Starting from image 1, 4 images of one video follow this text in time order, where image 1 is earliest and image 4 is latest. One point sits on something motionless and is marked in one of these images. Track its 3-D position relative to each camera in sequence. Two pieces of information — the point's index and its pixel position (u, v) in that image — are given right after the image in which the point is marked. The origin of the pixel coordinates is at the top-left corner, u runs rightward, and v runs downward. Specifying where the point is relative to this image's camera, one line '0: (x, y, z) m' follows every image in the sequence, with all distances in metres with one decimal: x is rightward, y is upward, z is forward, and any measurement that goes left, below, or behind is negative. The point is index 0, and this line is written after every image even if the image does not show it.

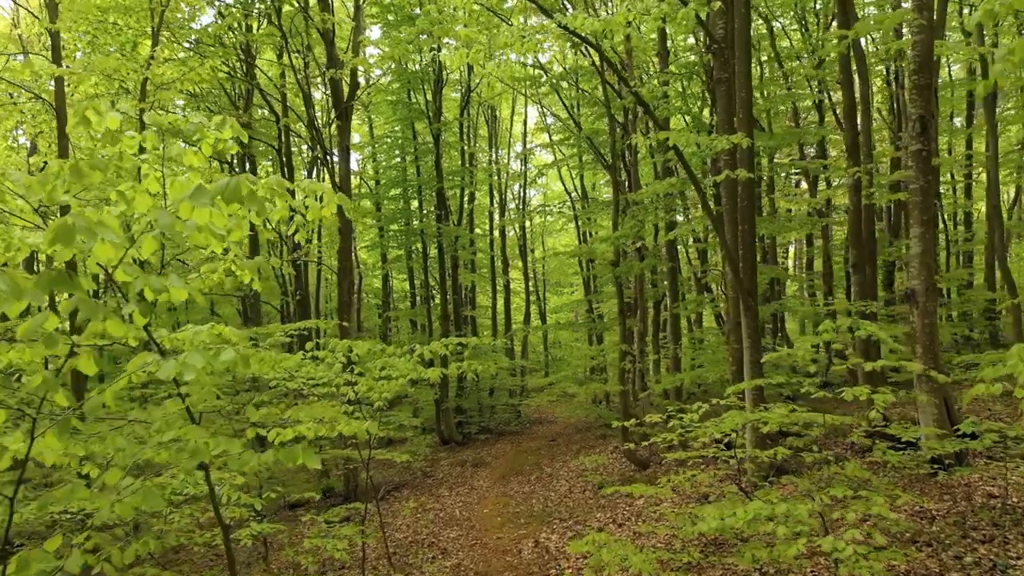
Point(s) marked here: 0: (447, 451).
0: (-1.9, -4.8, +16.8) m
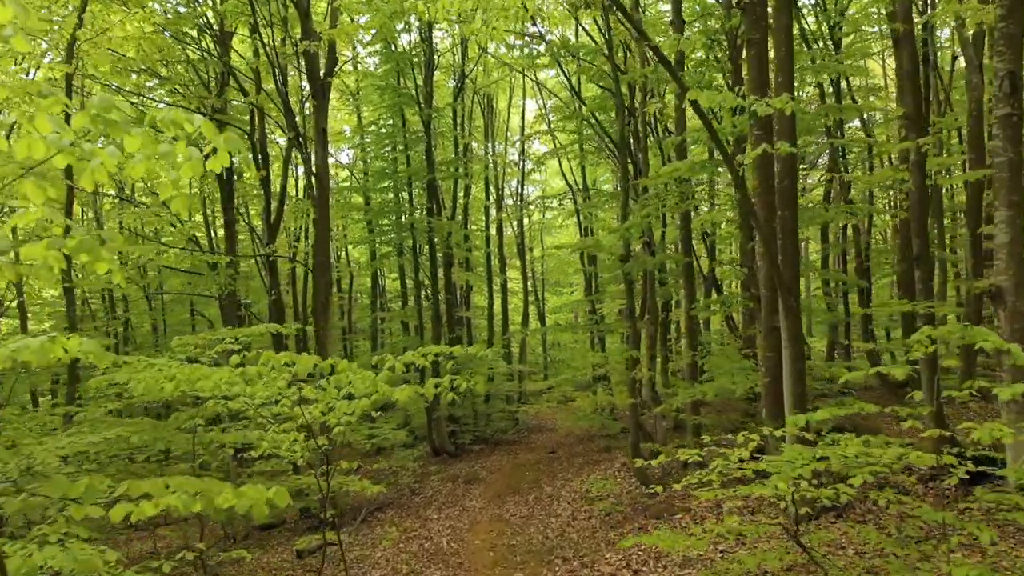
0: (-2.0, -4.7, +15.6) m
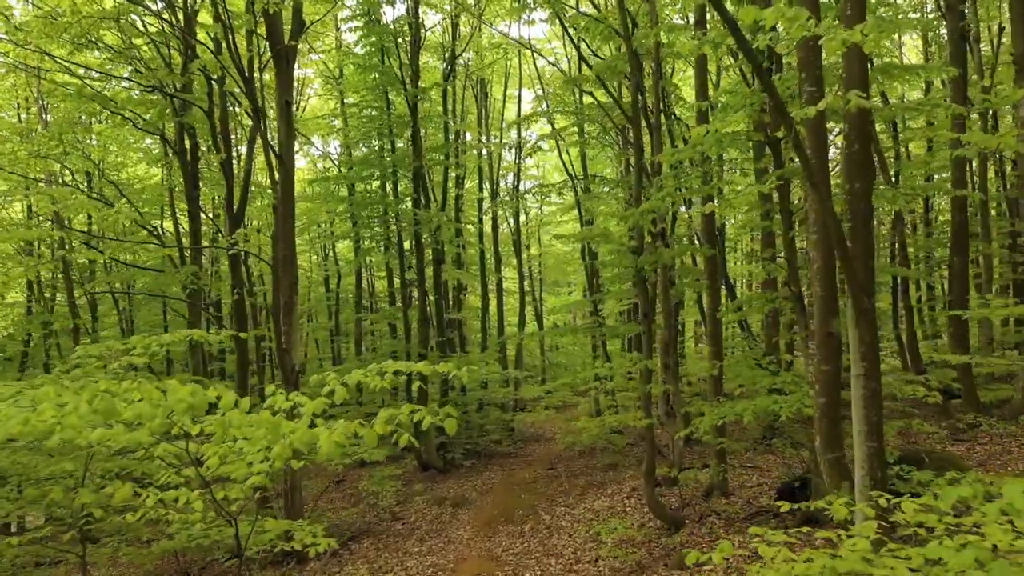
0: (-2.1, -4.7, +14.1) m
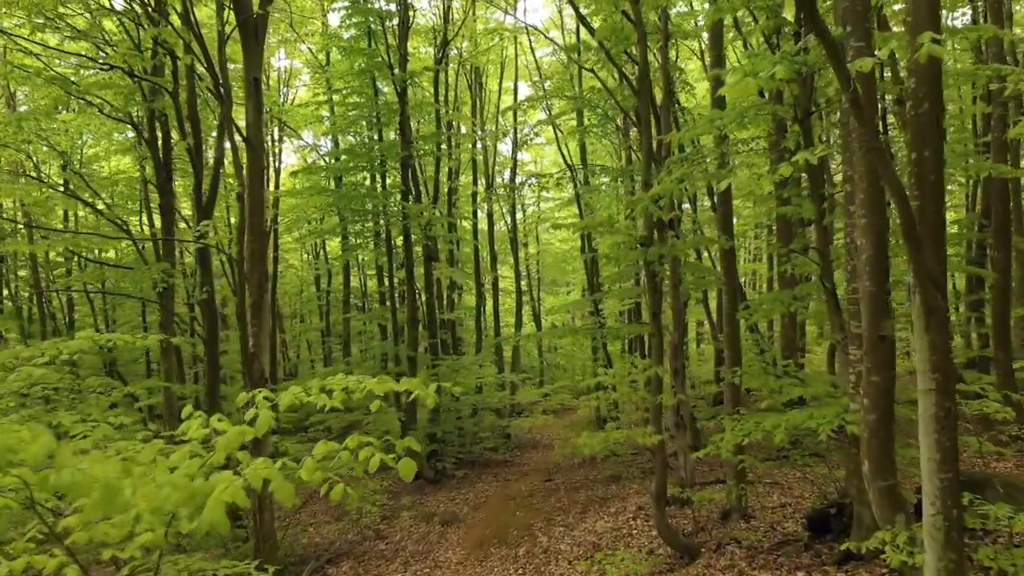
0: (-2.2, -4.7, +13.1) m
